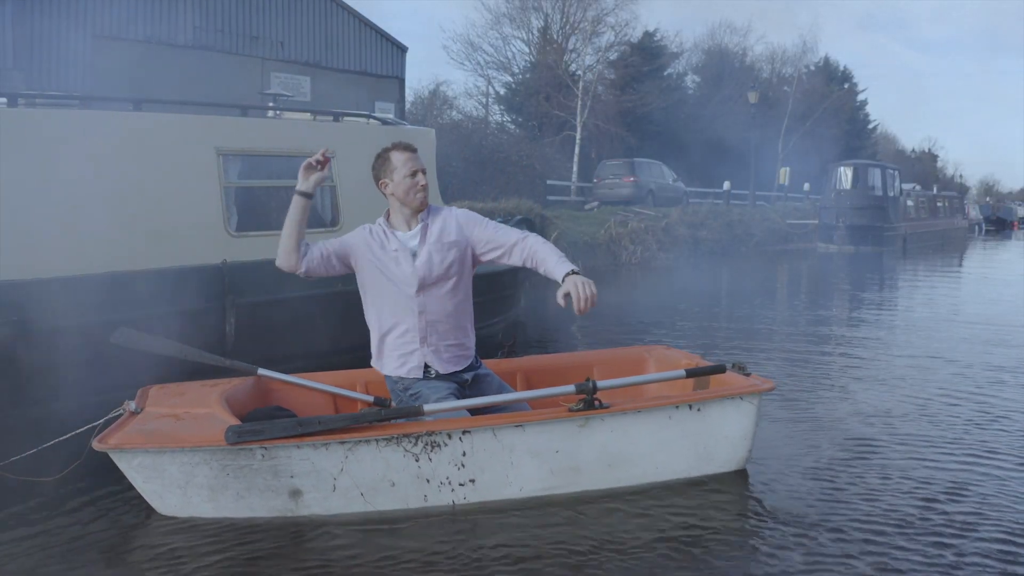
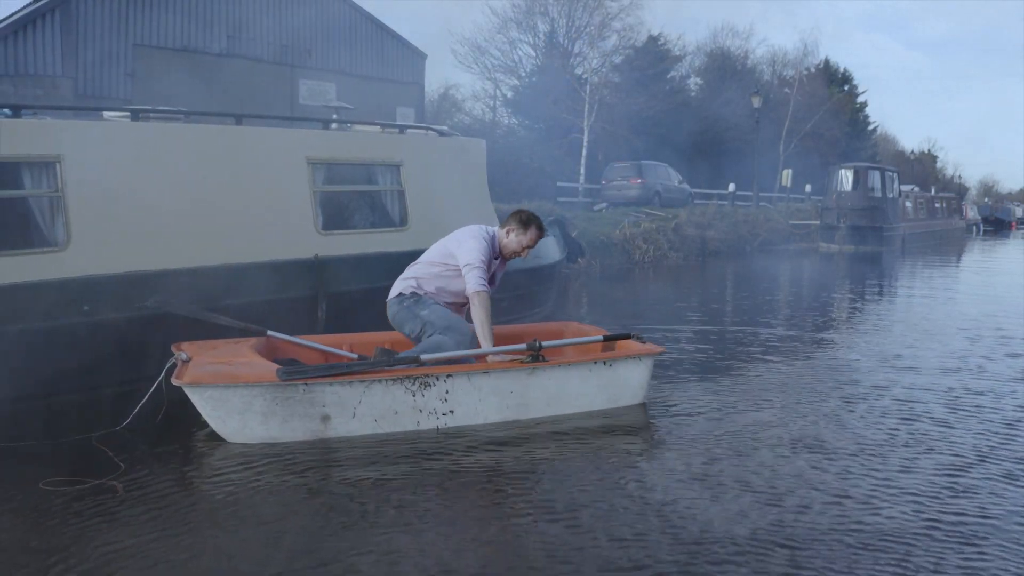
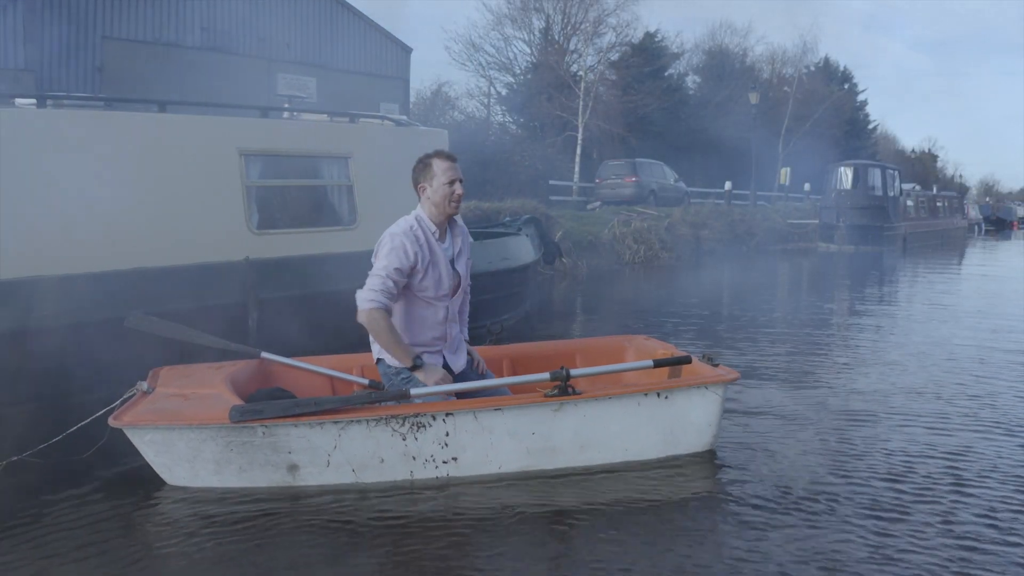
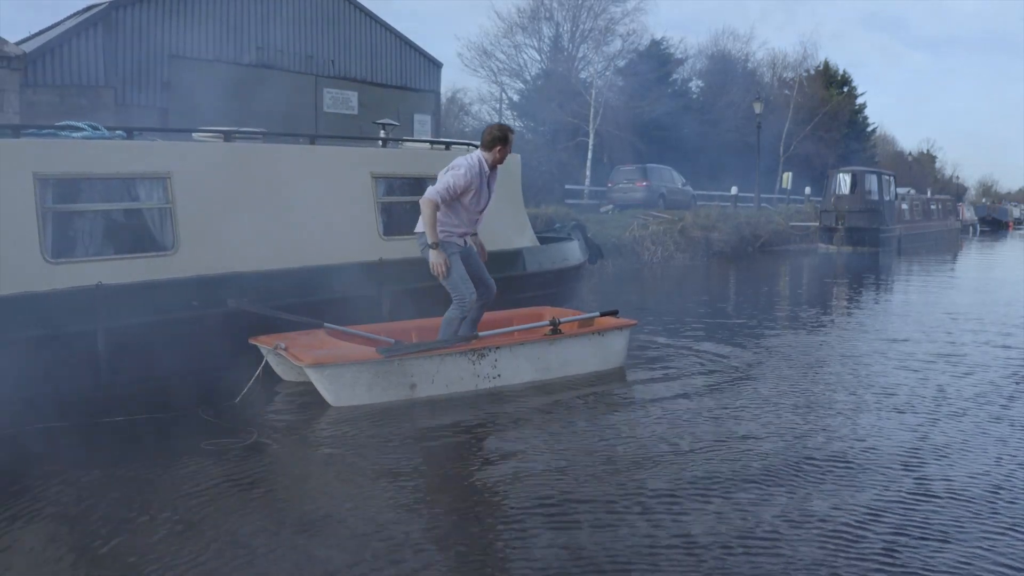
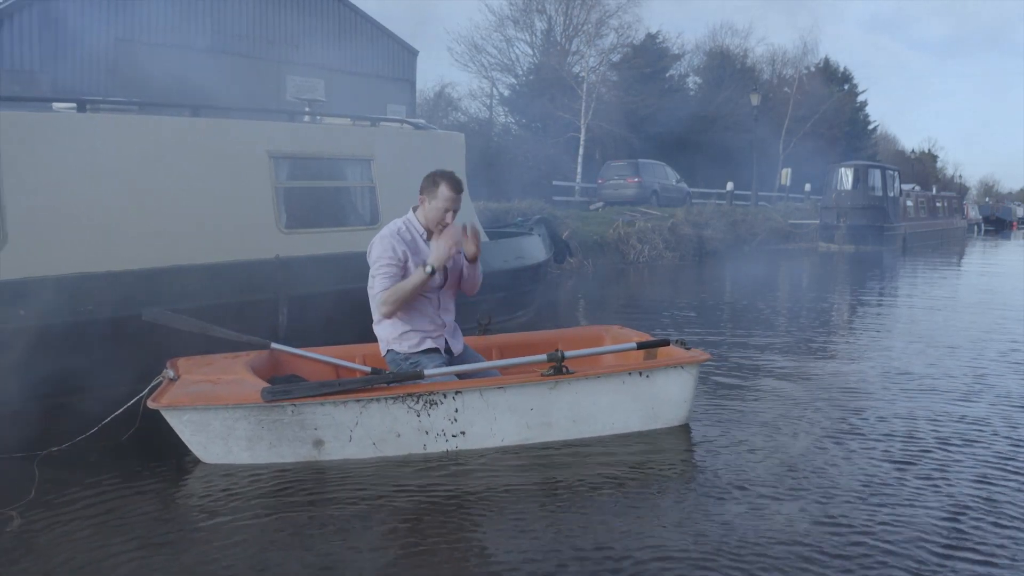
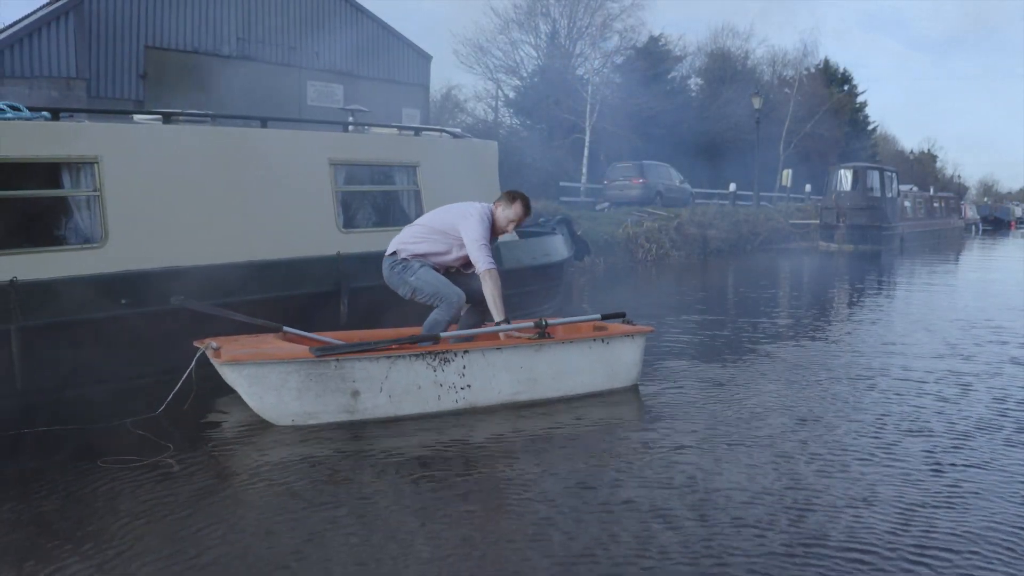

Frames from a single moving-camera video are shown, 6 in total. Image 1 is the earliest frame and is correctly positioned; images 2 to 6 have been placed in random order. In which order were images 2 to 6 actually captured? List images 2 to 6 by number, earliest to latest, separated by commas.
3, 5, 2, 6, 4
